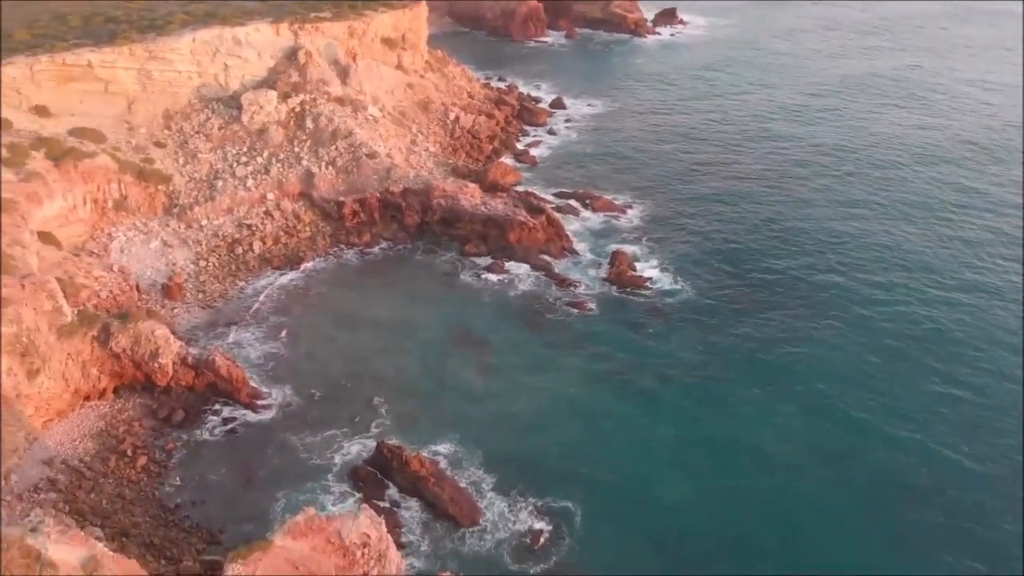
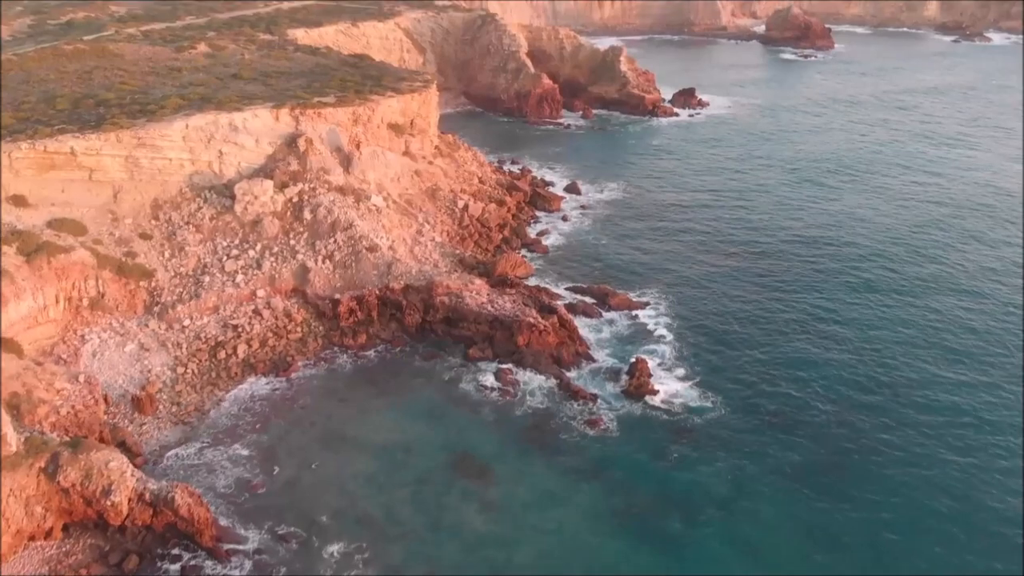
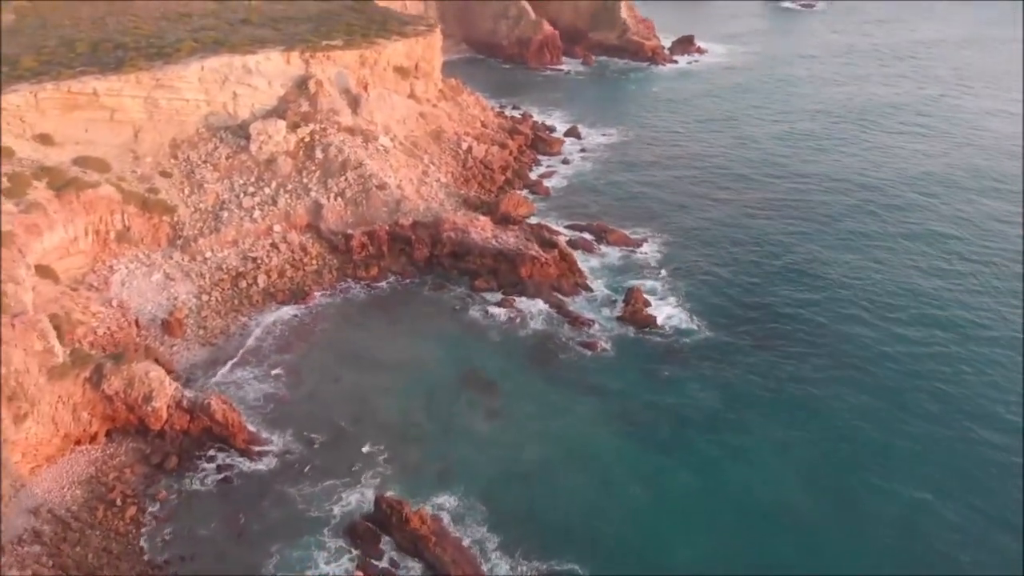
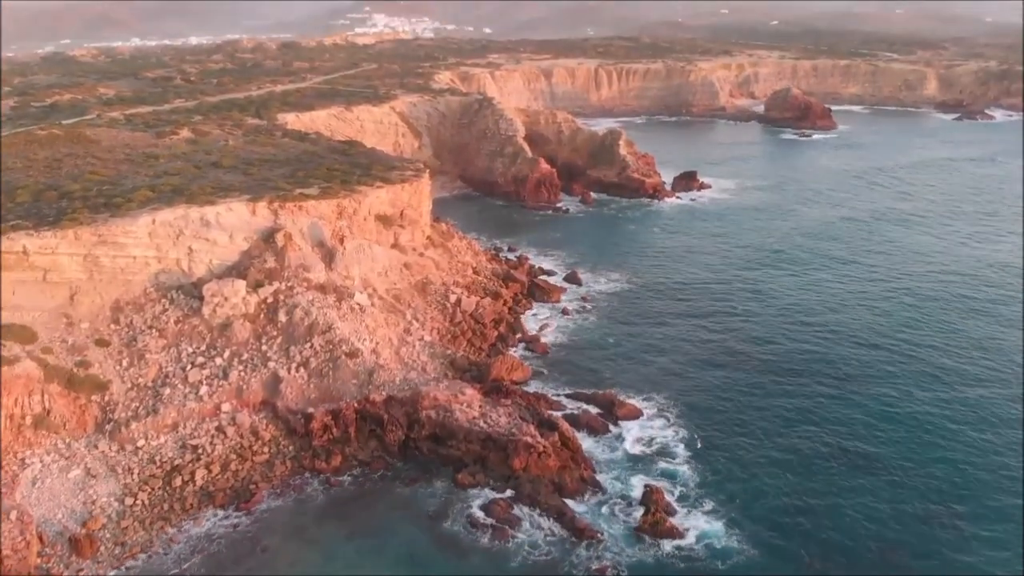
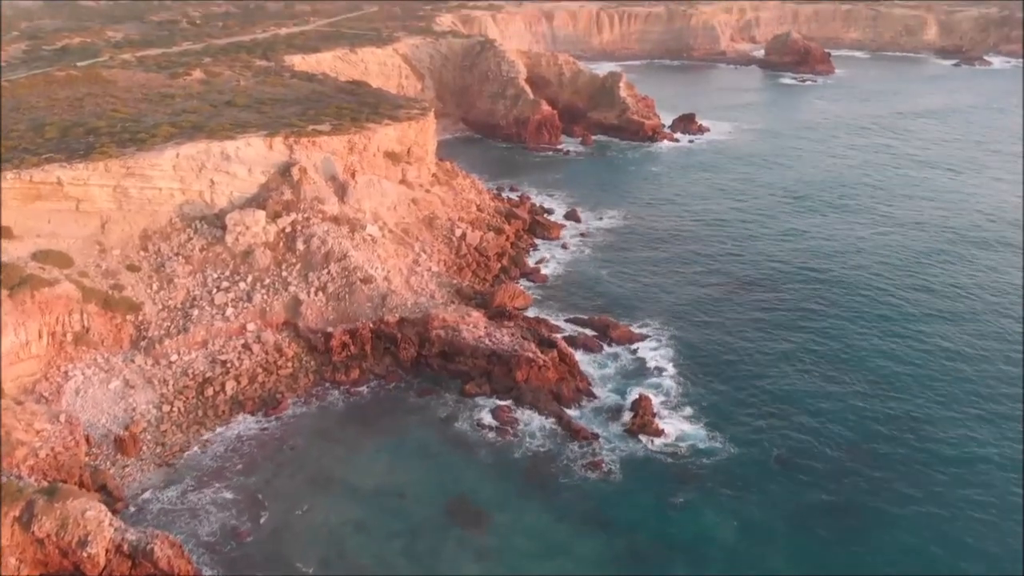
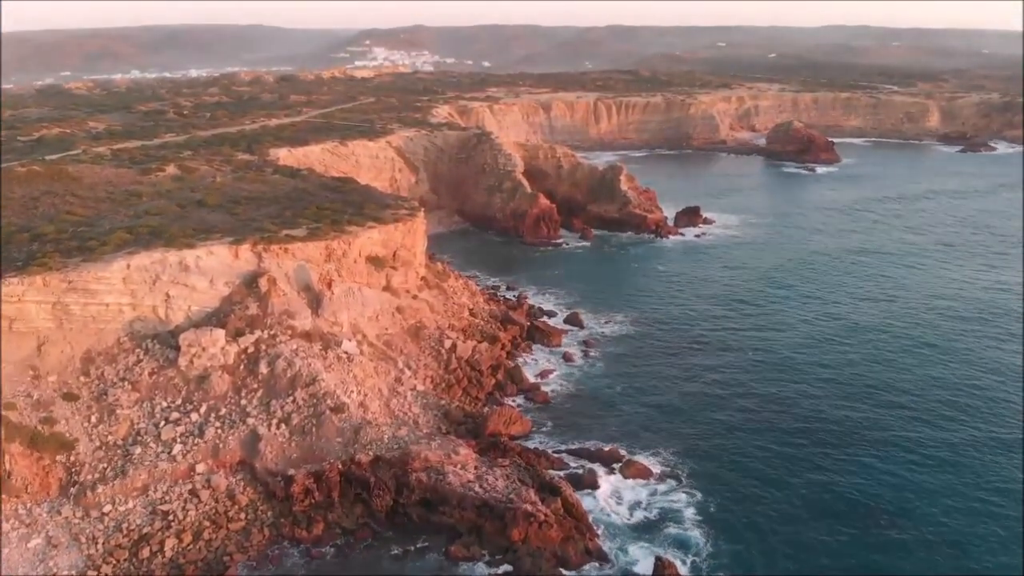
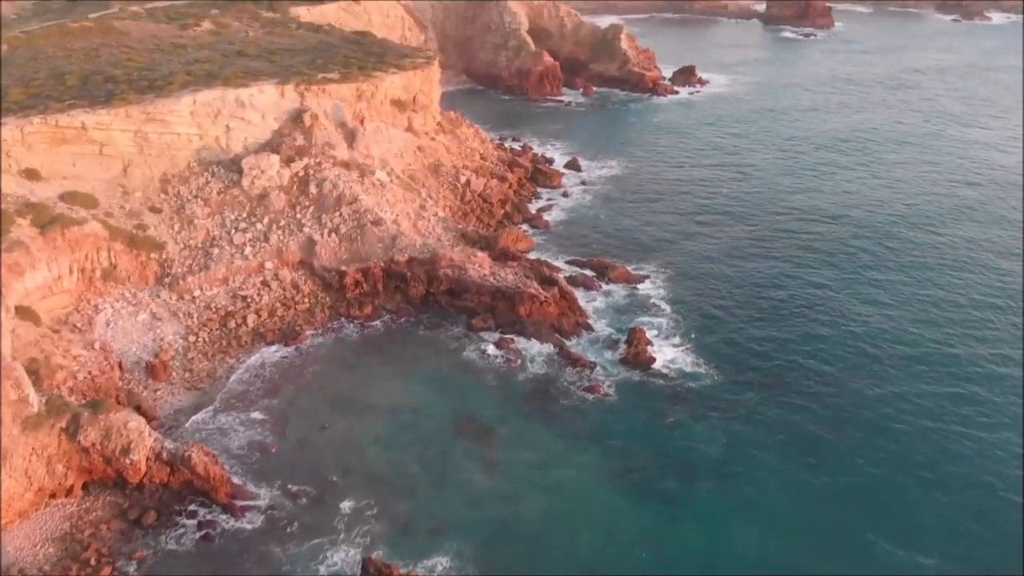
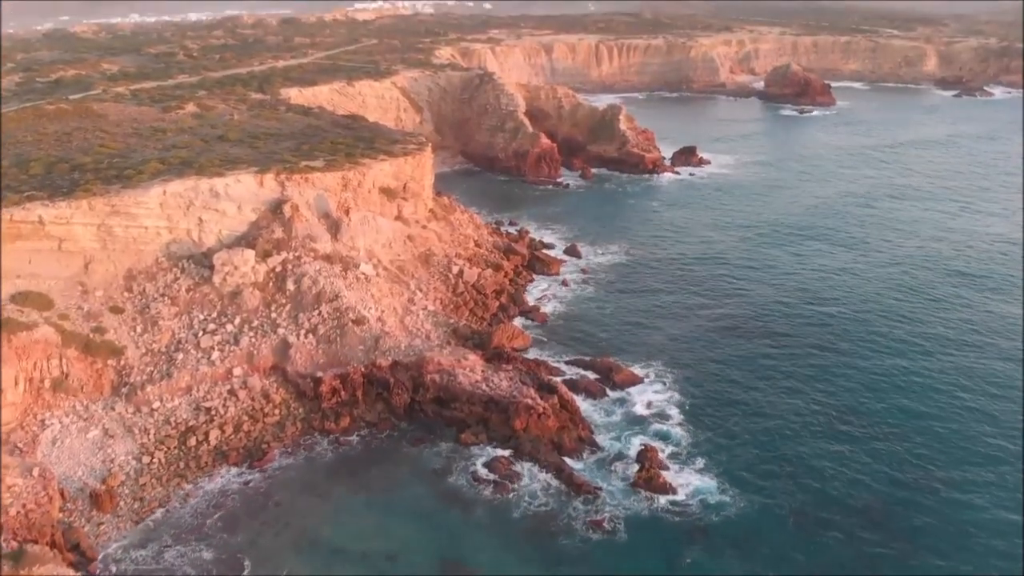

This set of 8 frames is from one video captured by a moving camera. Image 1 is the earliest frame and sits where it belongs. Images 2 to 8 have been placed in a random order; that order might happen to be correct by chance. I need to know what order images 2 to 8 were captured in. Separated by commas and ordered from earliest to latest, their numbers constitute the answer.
3, 7, 2, 5, 8, 4, 6
